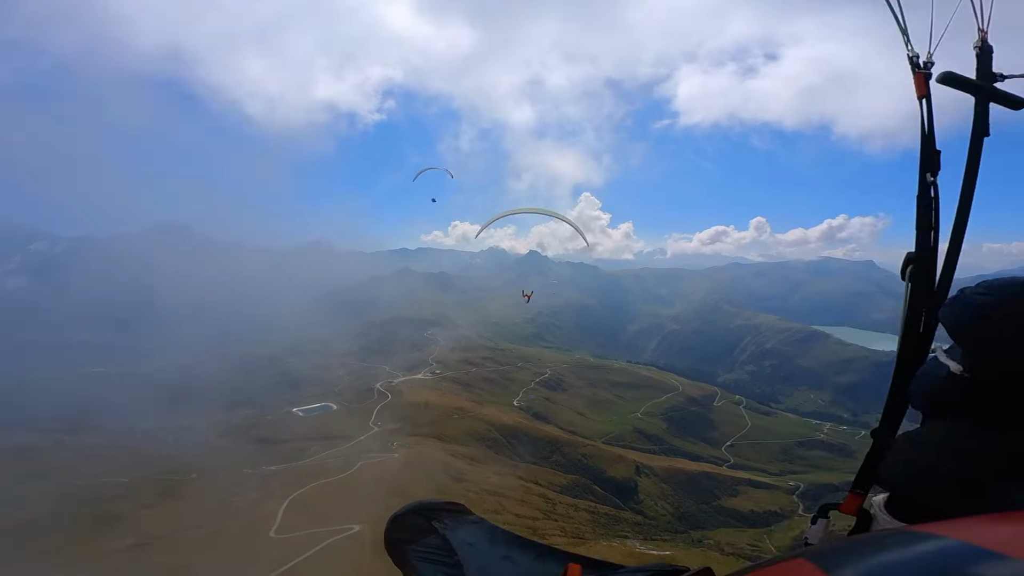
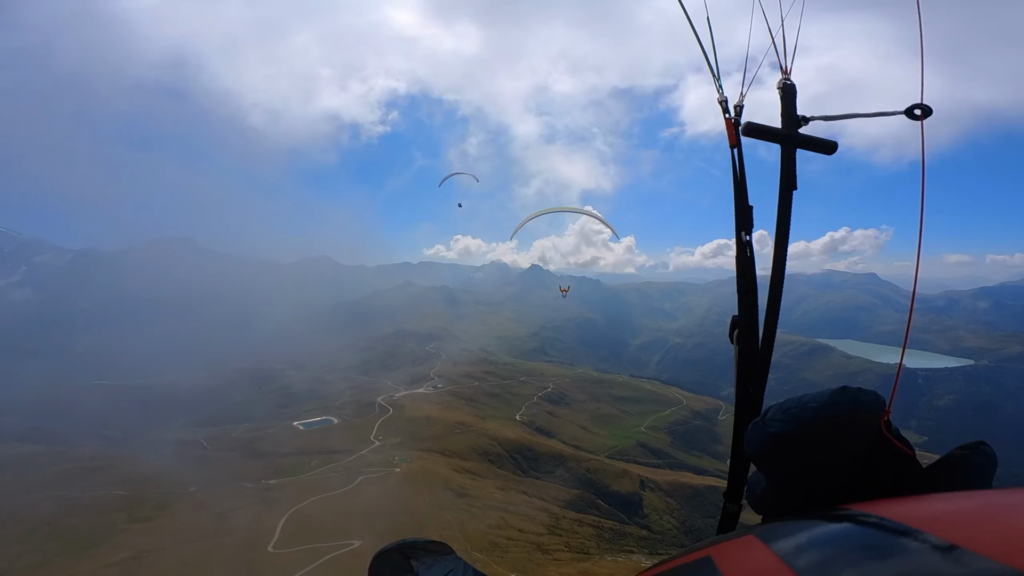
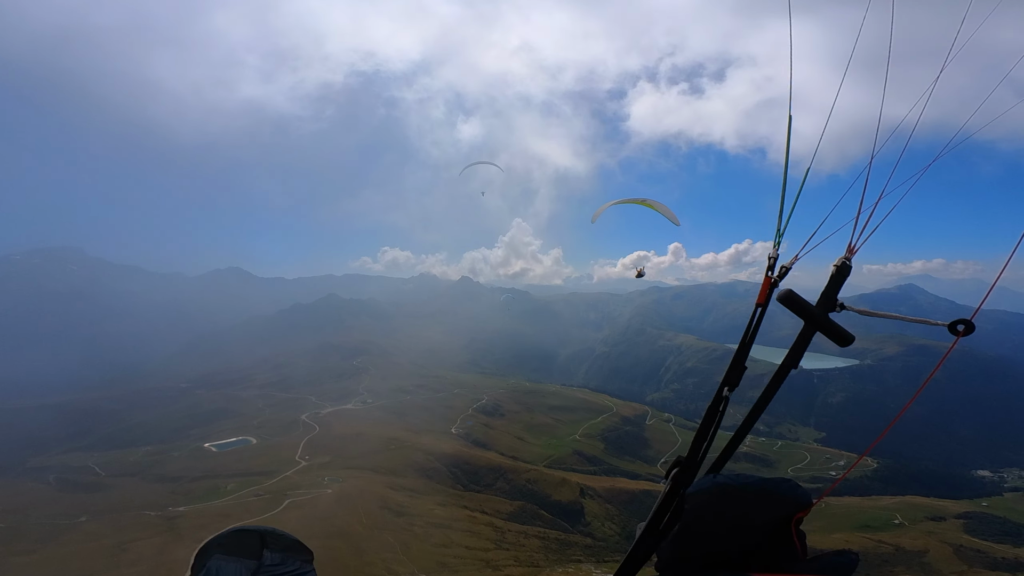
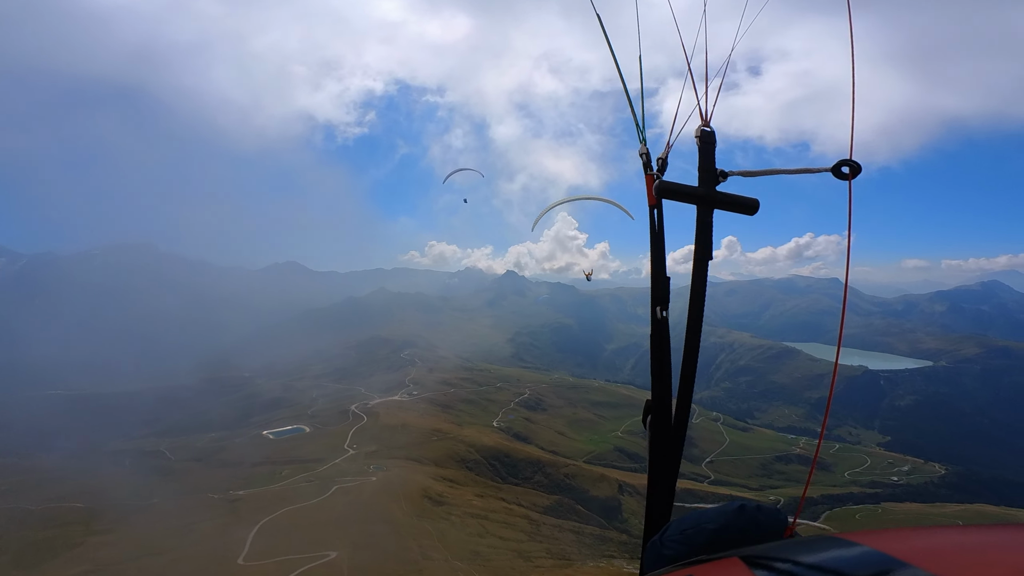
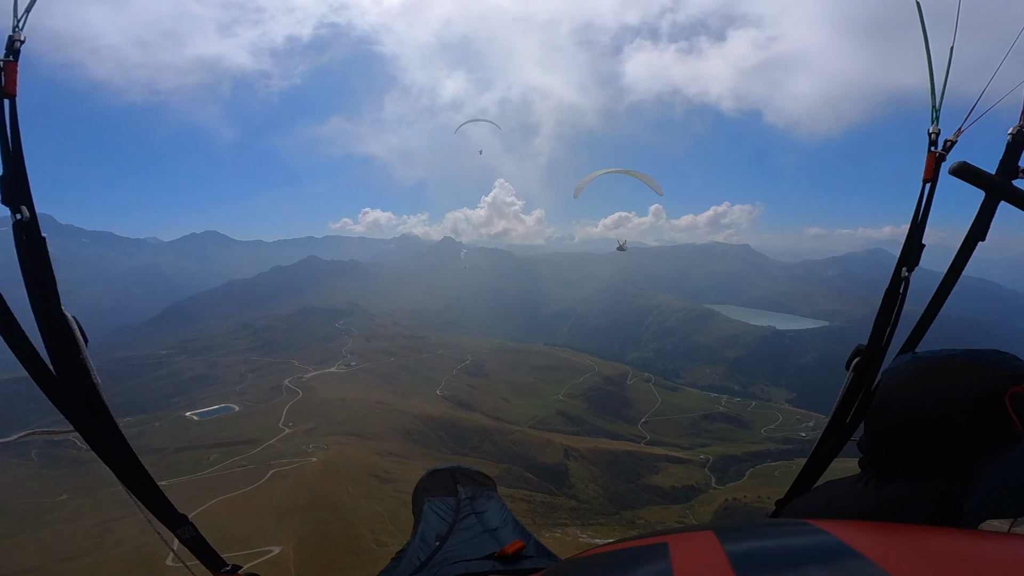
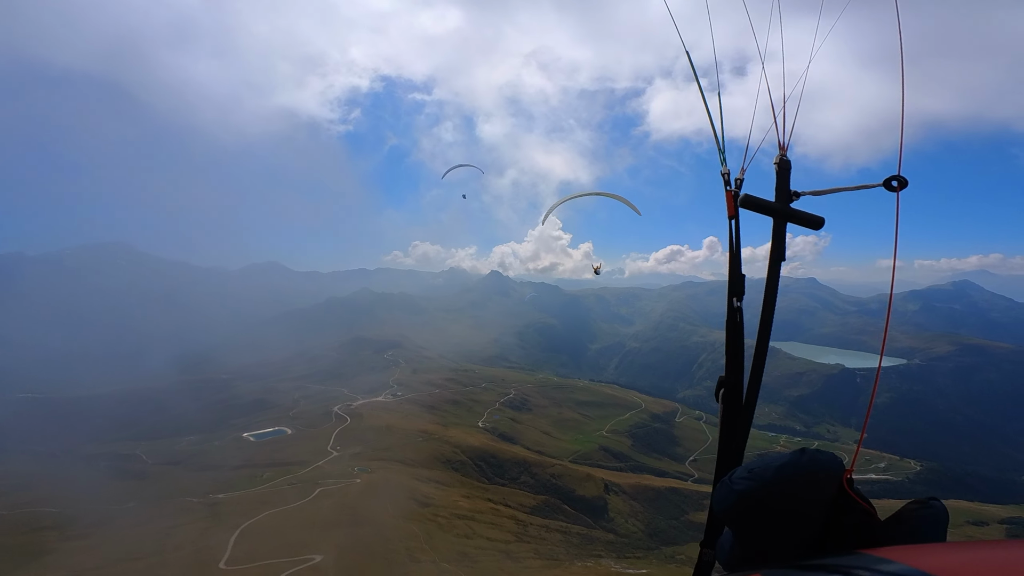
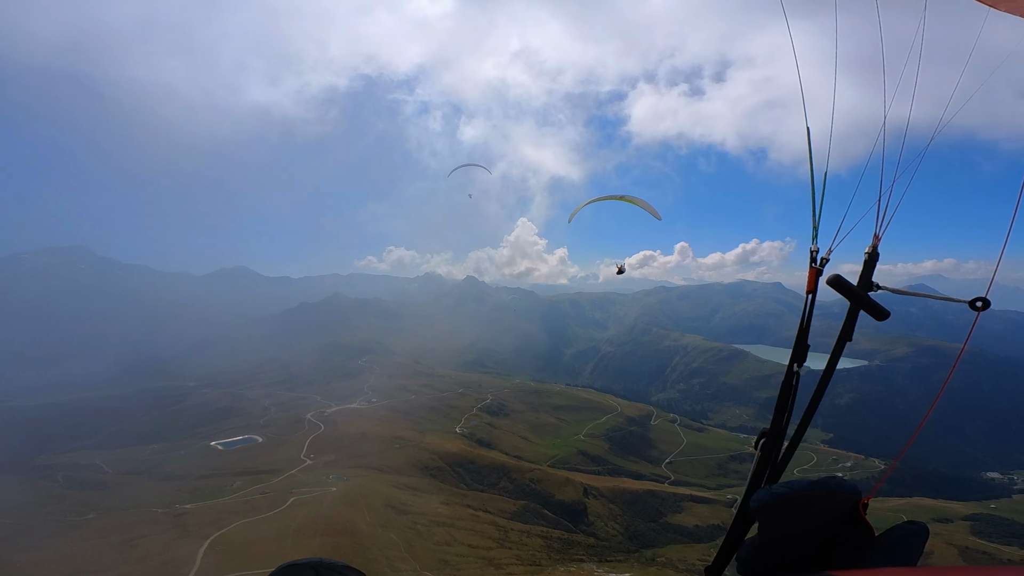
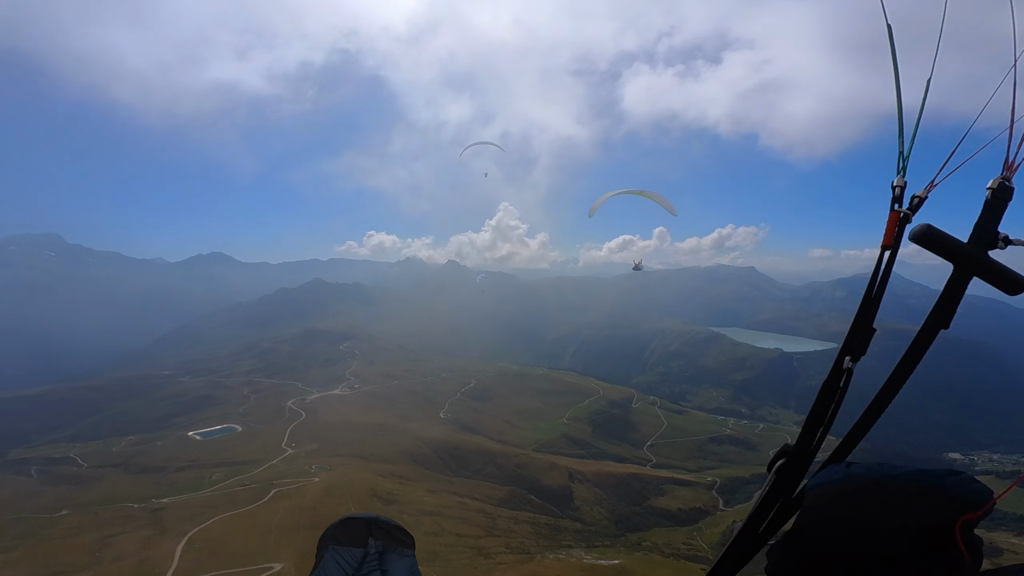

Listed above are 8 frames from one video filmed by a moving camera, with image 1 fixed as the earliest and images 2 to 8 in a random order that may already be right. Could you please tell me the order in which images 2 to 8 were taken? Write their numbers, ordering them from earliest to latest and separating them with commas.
2, 4, 6, 7, 3, 8, 5
